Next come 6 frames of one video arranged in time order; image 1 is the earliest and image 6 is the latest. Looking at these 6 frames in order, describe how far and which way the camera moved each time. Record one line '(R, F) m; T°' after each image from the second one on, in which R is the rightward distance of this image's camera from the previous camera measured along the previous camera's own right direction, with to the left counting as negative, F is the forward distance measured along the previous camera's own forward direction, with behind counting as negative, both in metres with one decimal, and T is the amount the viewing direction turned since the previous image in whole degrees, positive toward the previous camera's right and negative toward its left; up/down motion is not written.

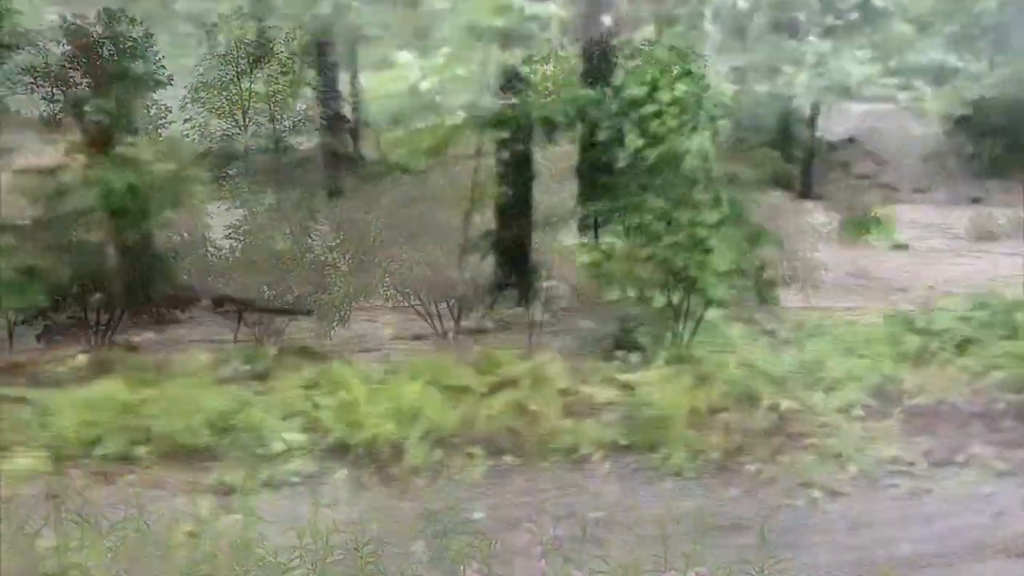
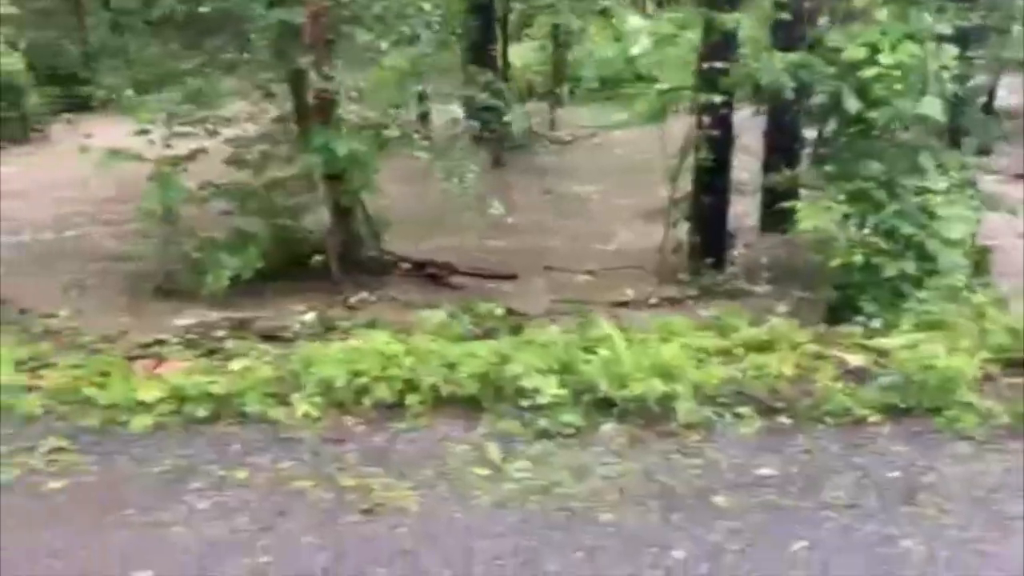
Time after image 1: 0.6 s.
(-0.7, -0.1) m; -6°
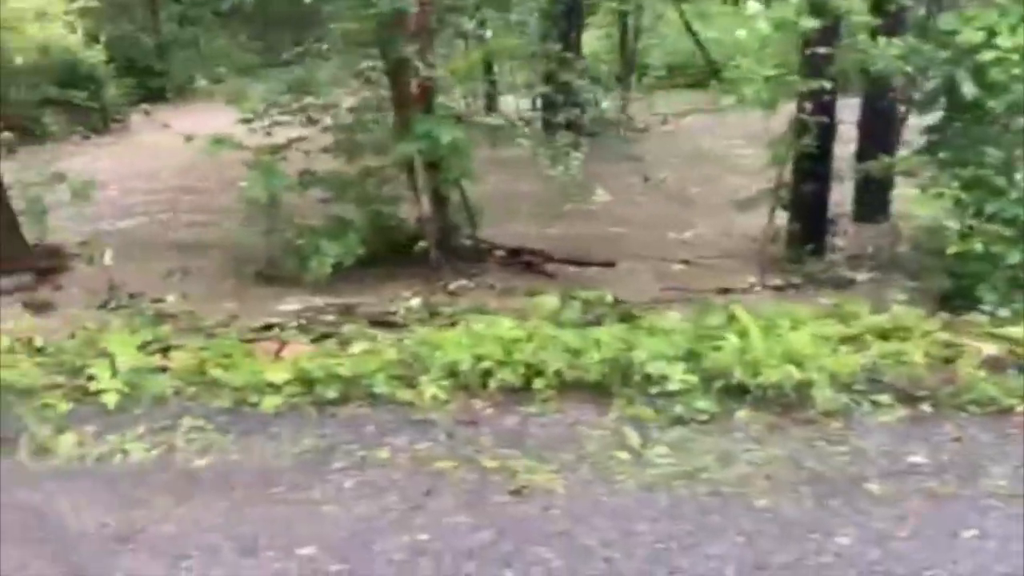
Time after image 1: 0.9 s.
(-0.3, 0.0) m; -3°
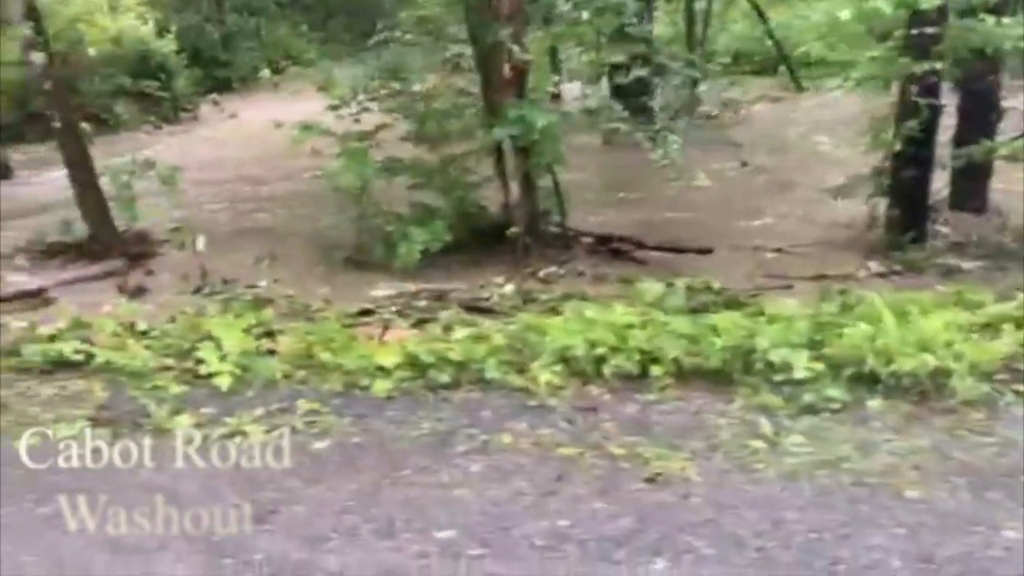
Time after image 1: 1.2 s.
(-0.3, +0.1) m; -3°
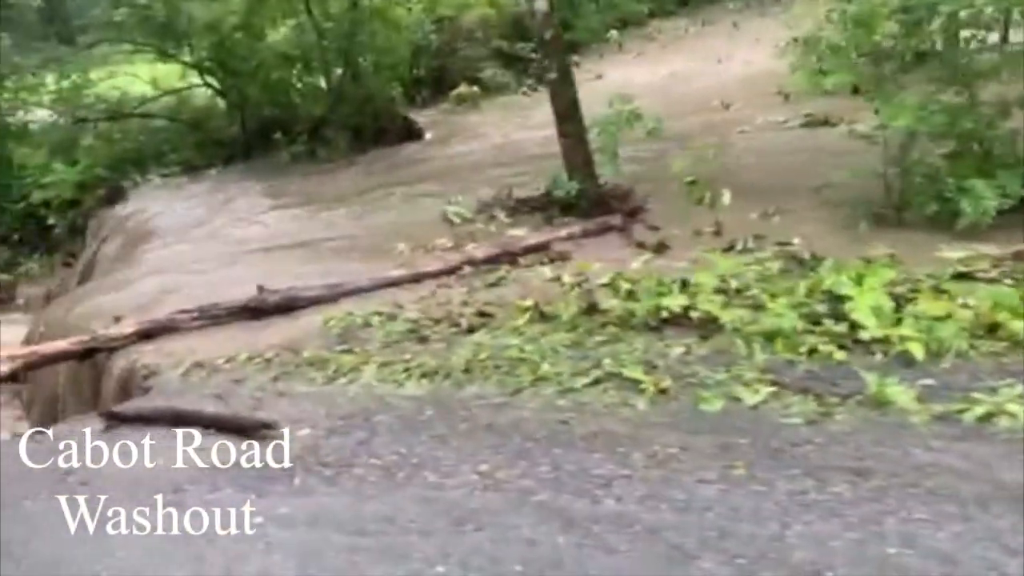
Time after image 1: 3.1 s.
(-1.9, +0.3) m; -16°
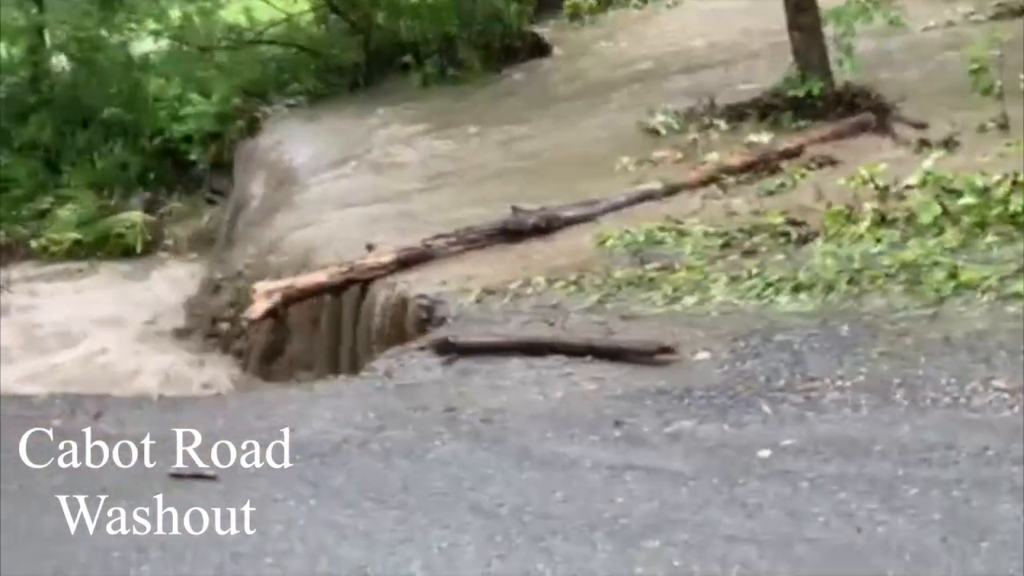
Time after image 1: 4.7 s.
(-1.6, +0.5) m; -1°
